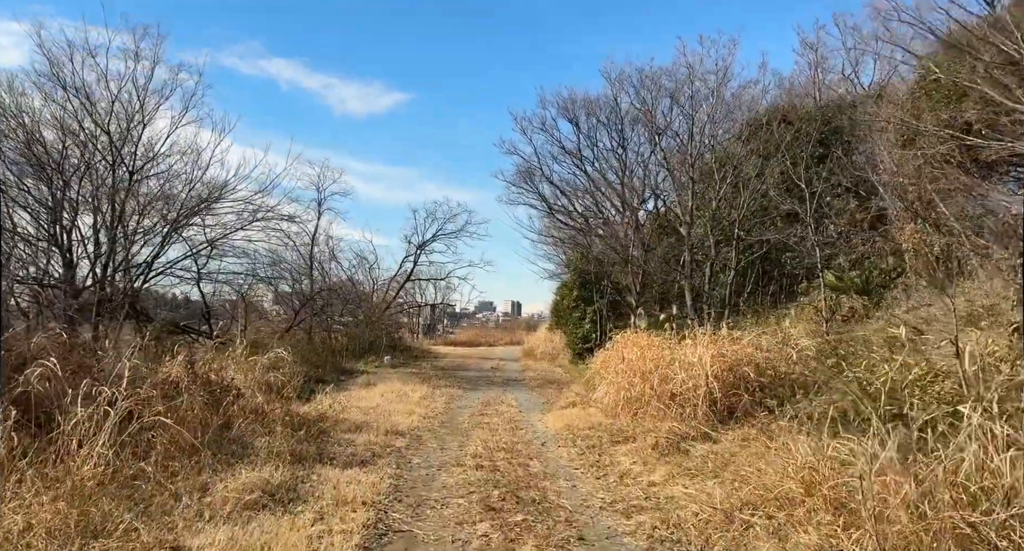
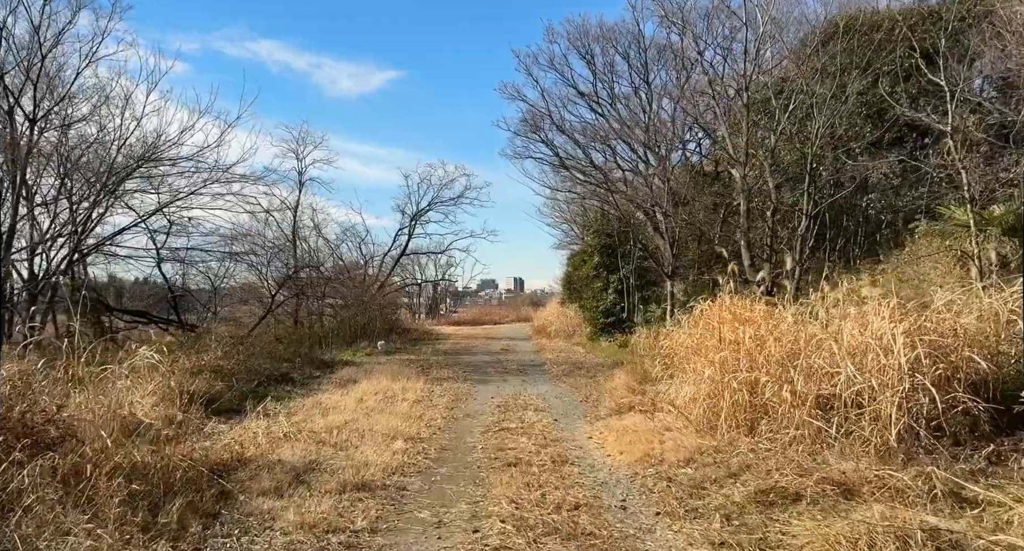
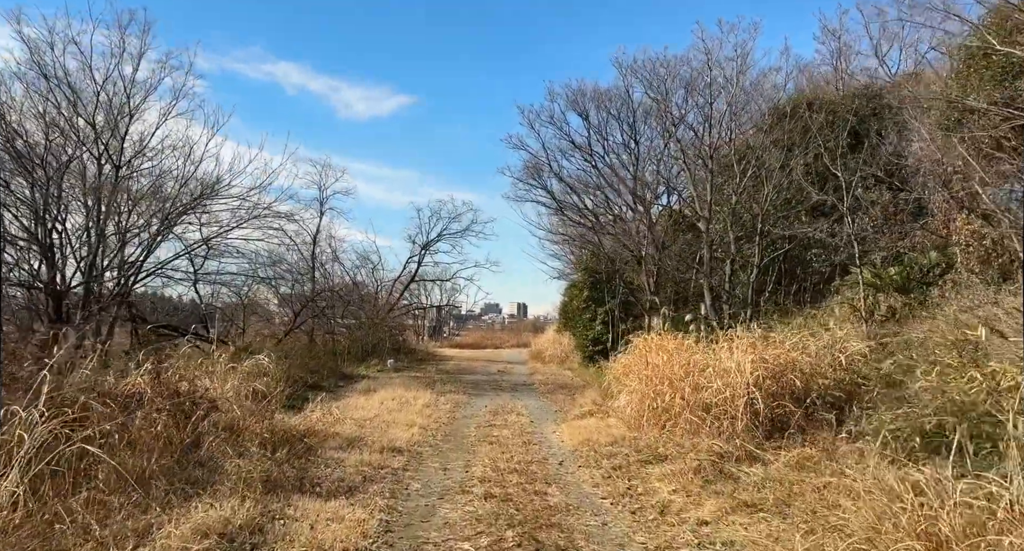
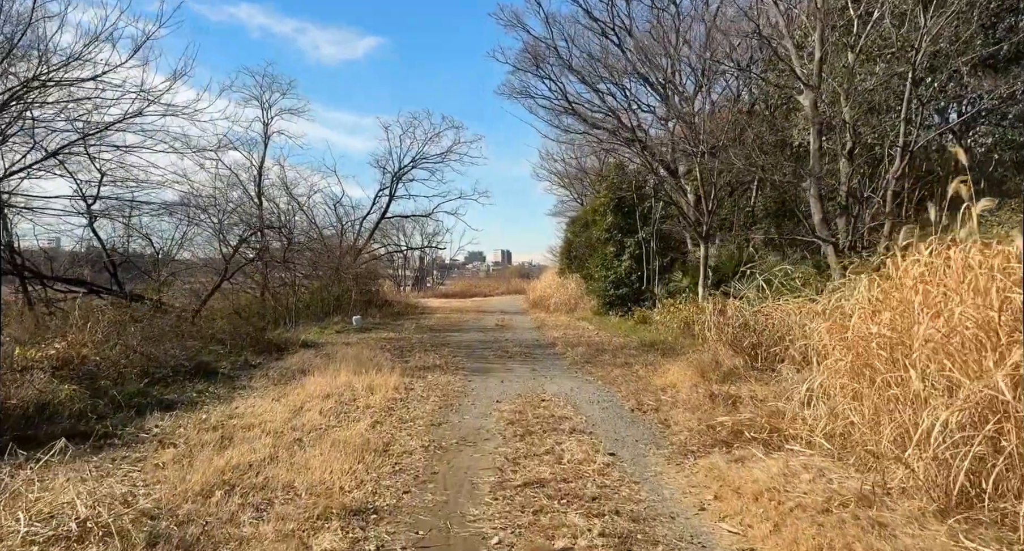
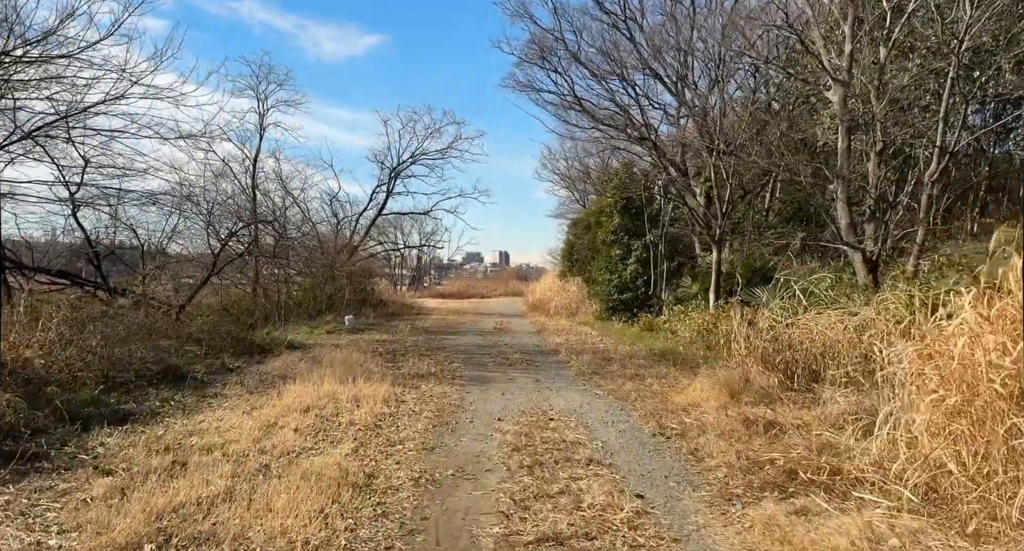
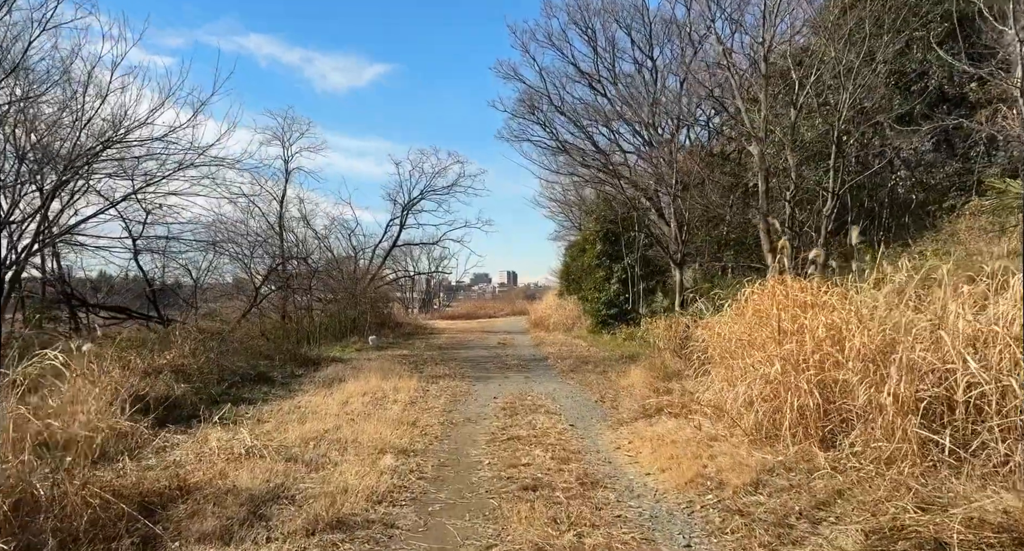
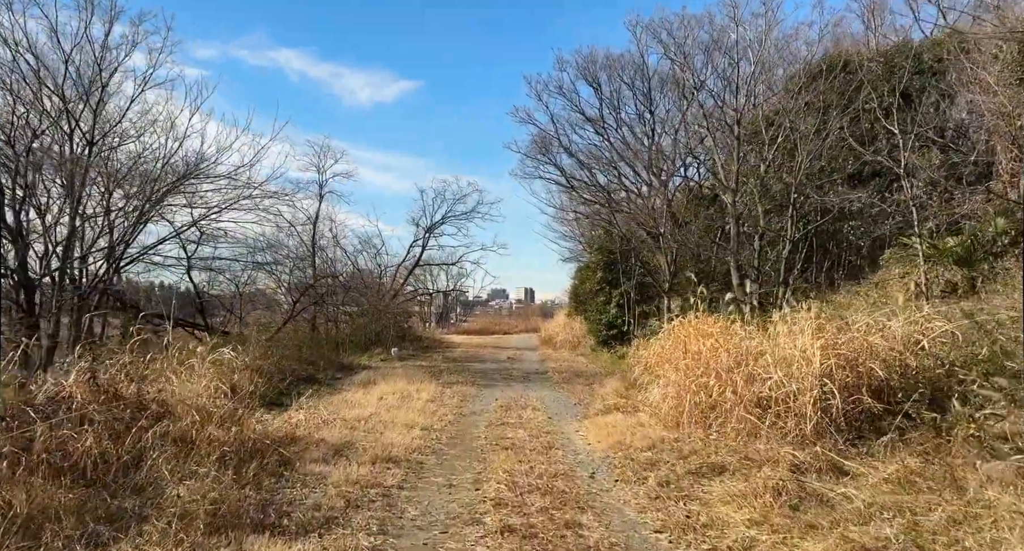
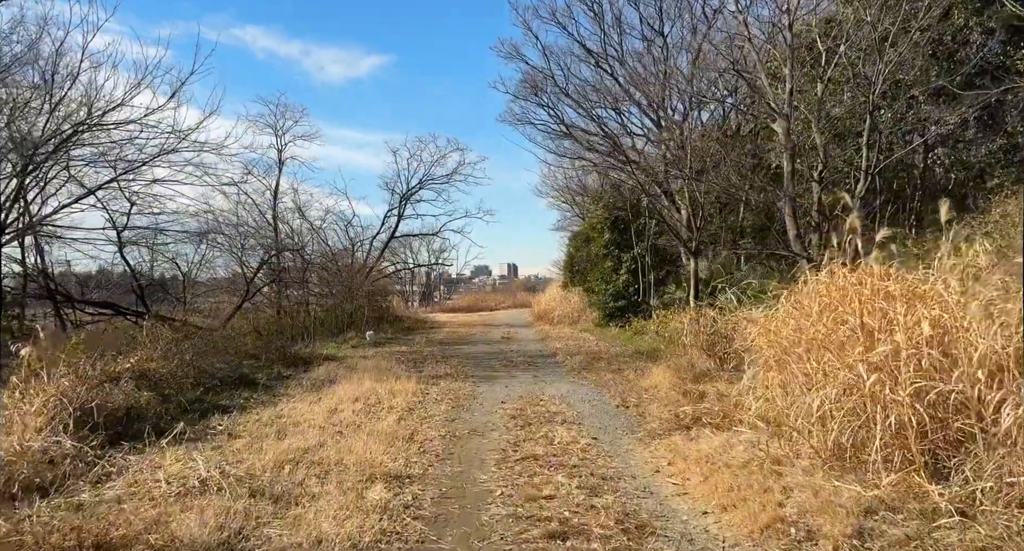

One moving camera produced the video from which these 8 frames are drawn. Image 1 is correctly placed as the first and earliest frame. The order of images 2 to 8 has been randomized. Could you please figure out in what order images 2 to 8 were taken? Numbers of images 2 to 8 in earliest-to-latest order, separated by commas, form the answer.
3, 7, 2, 6, 8, 4, 5
